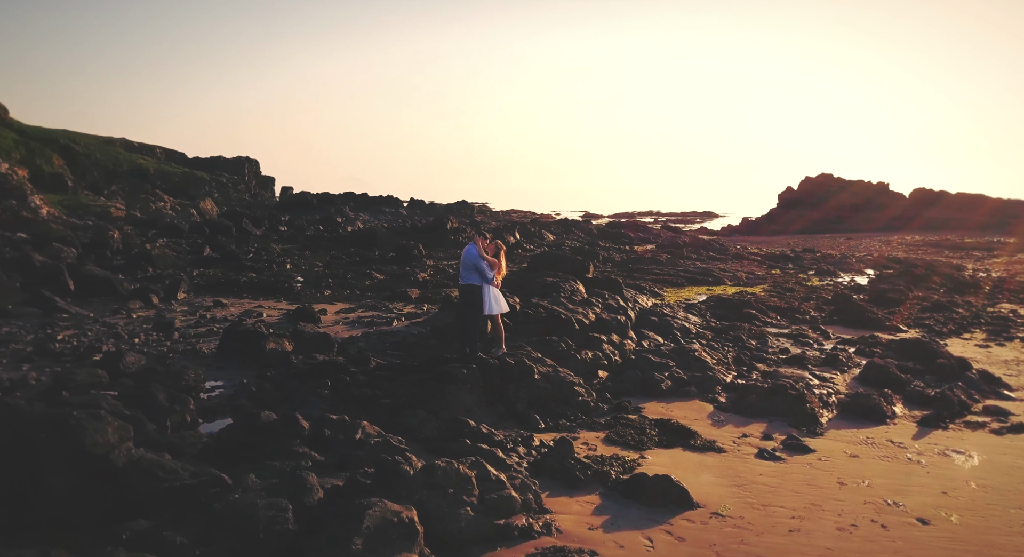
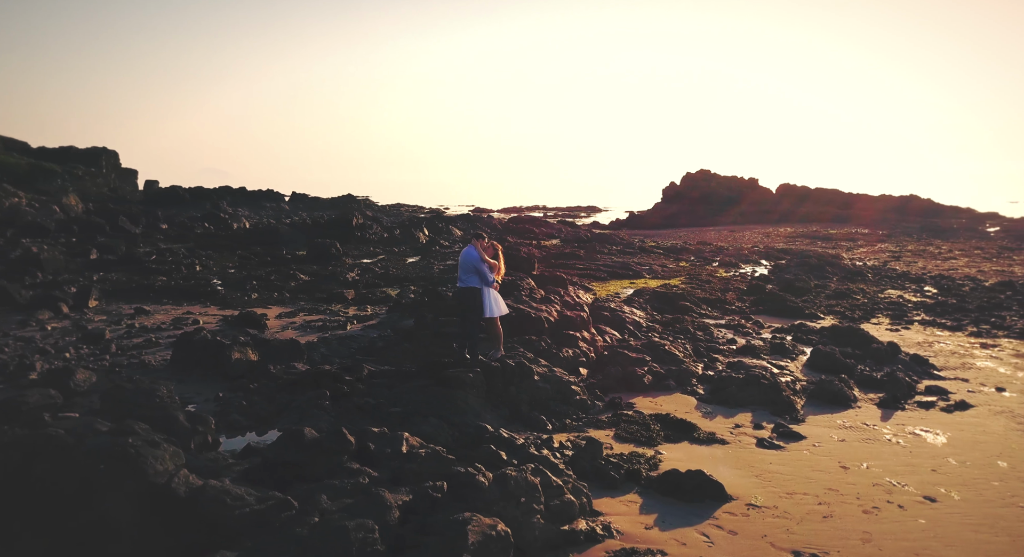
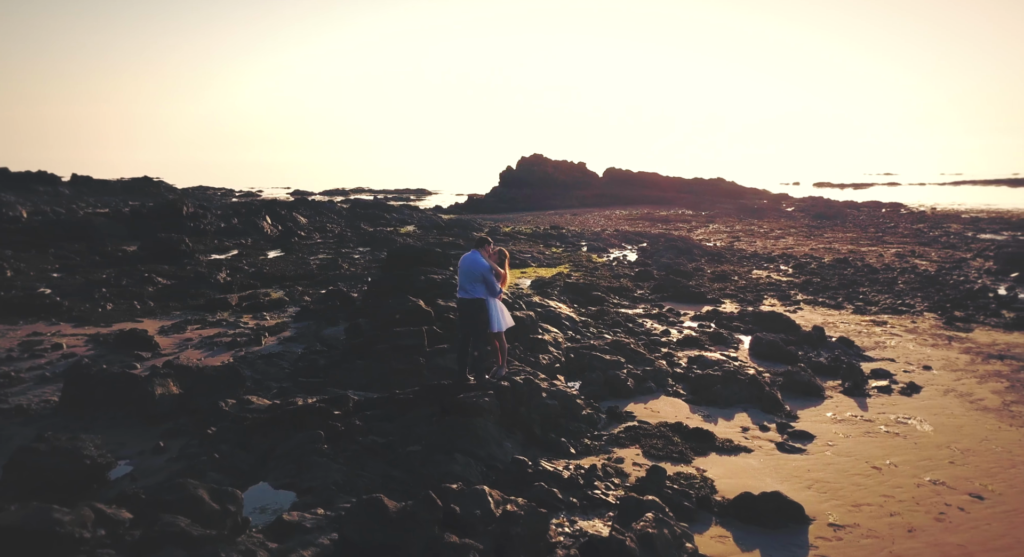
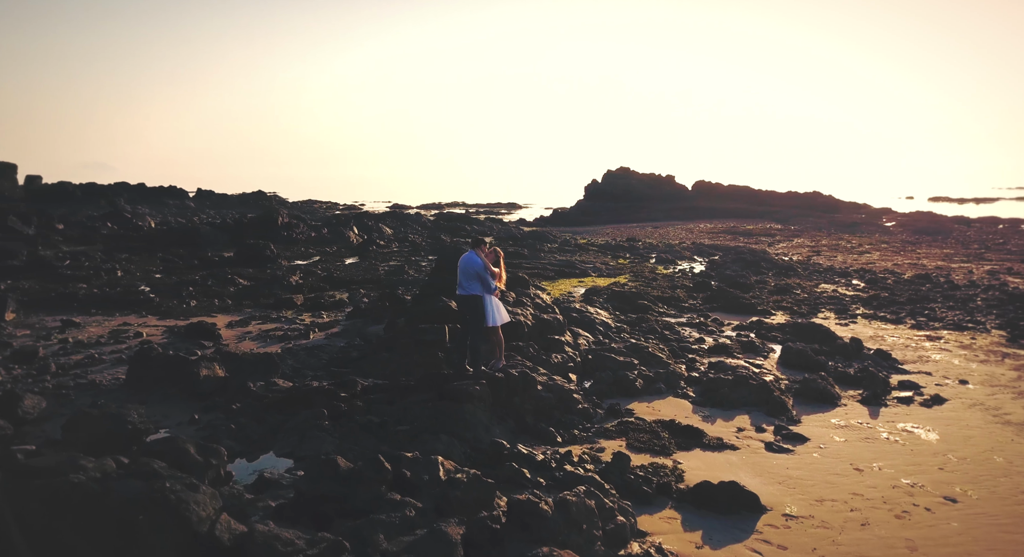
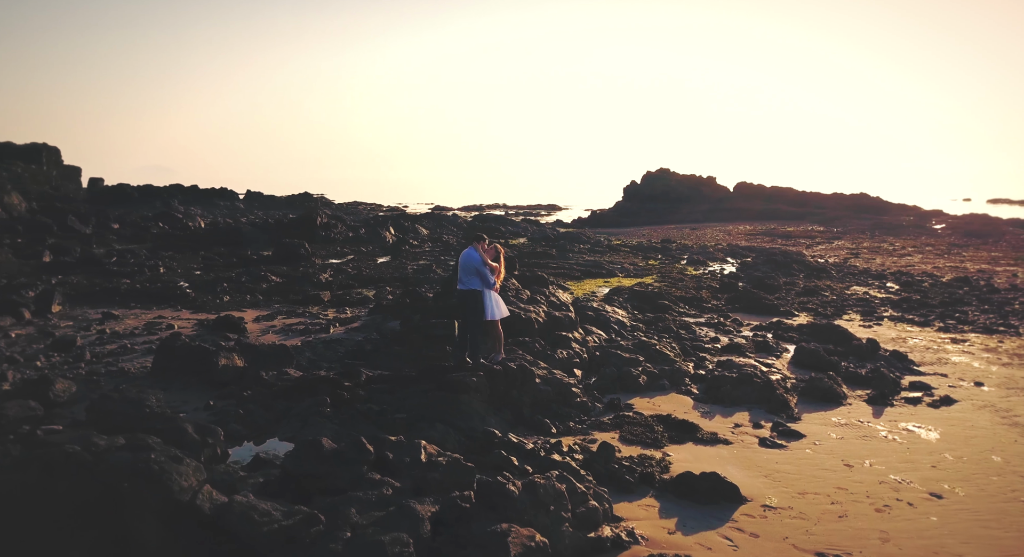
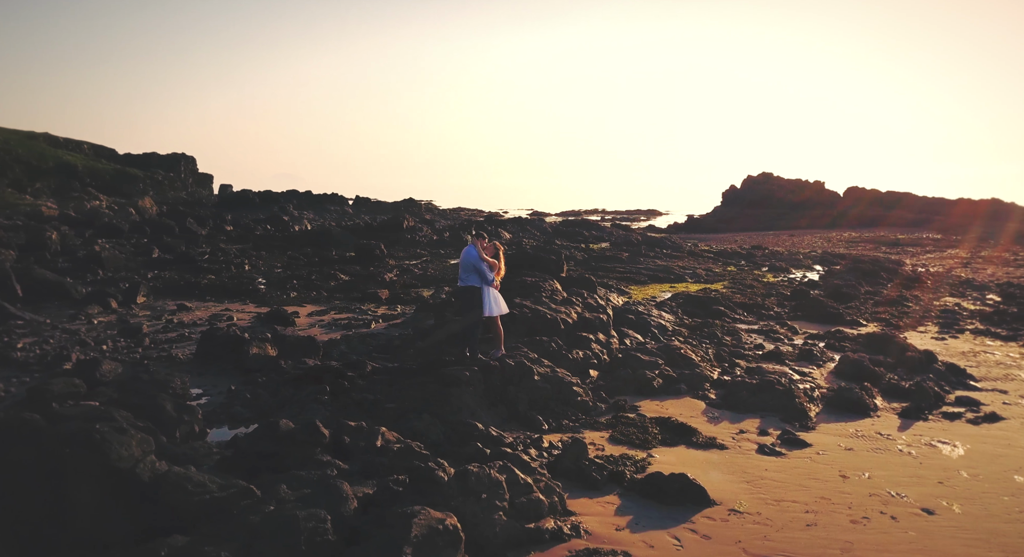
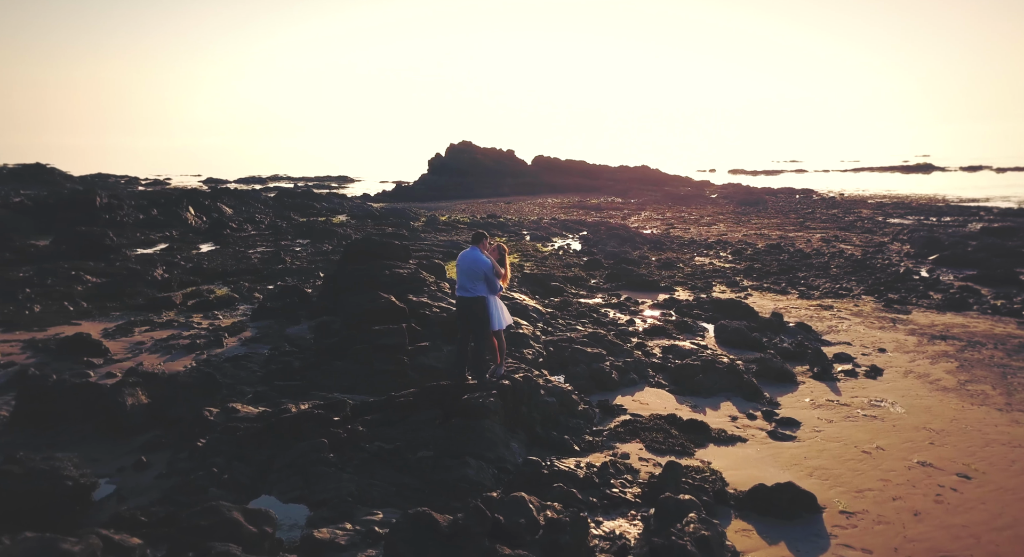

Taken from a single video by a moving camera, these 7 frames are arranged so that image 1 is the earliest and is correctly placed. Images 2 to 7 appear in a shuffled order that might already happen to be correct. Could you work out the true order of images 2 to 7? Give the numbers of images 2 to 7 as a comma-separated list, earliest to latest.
6, 2, 5, 4, 3, 7
